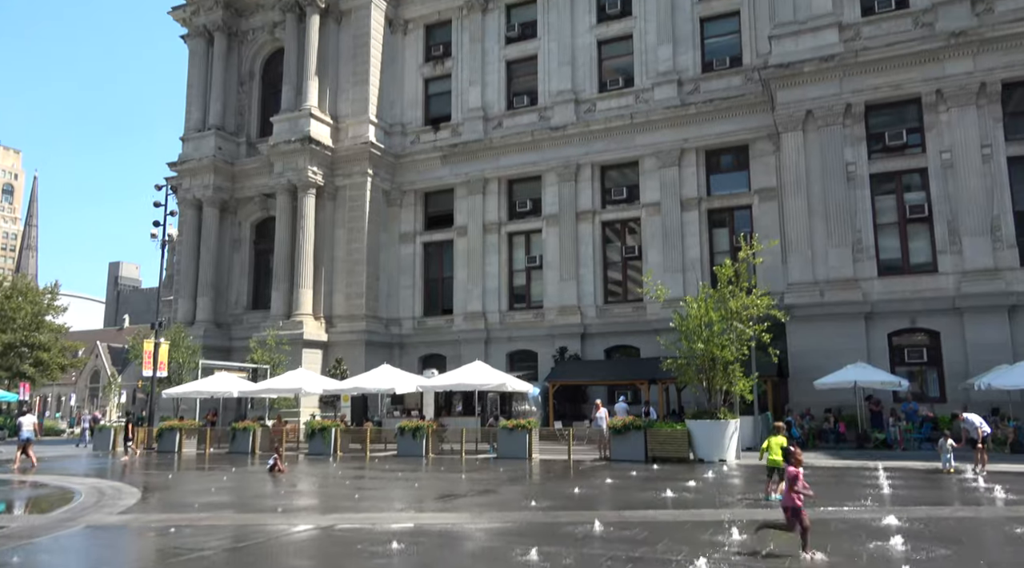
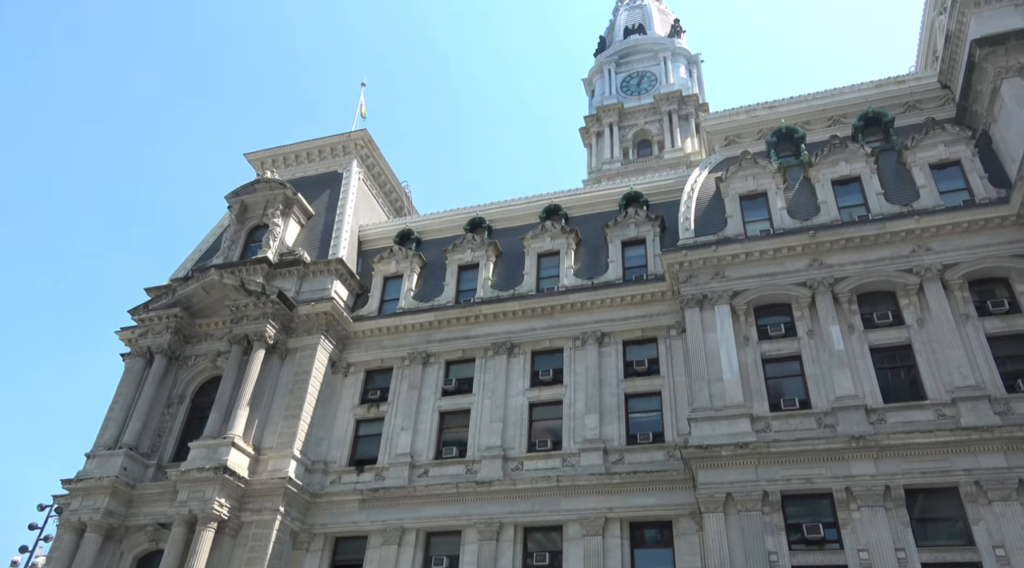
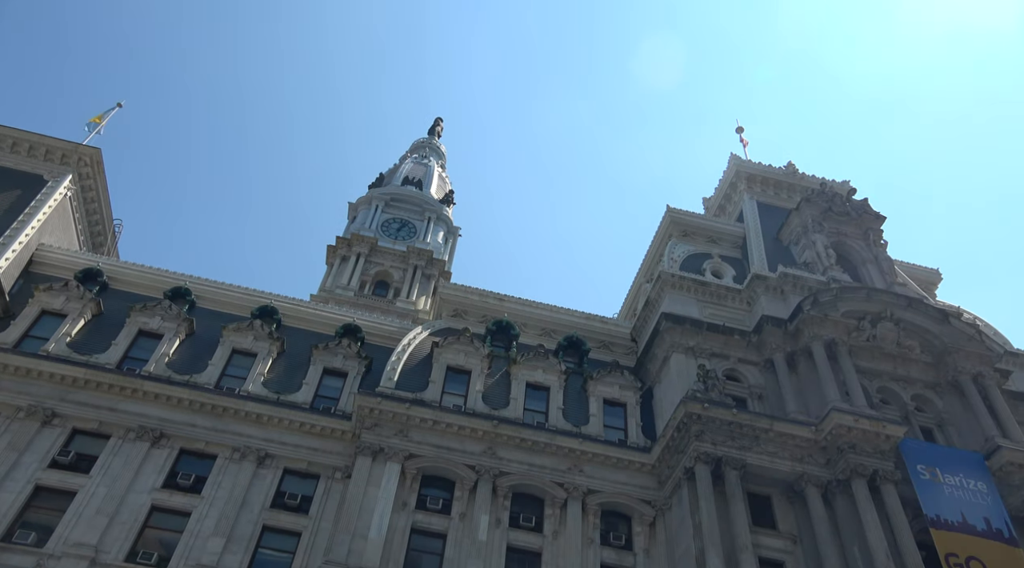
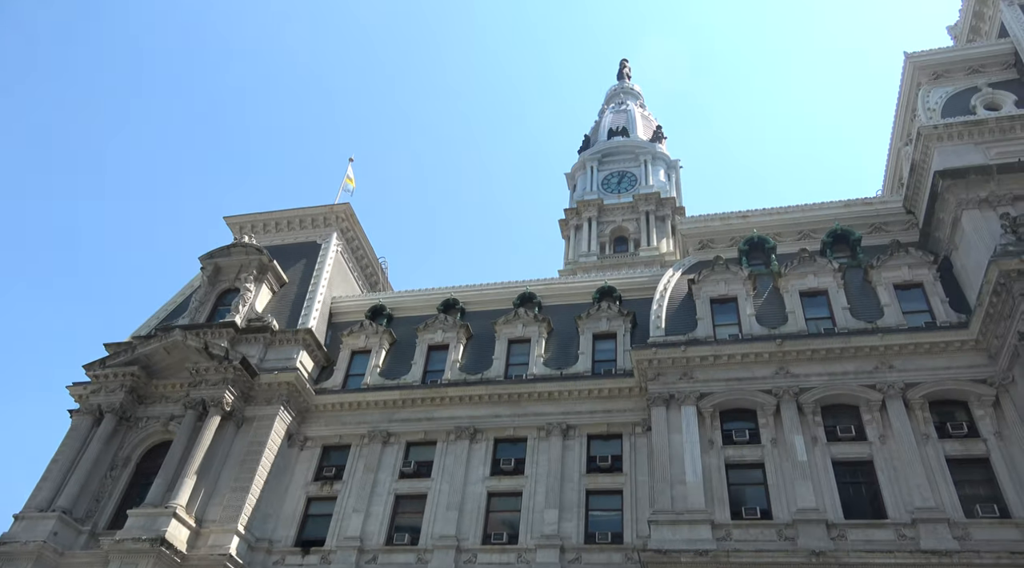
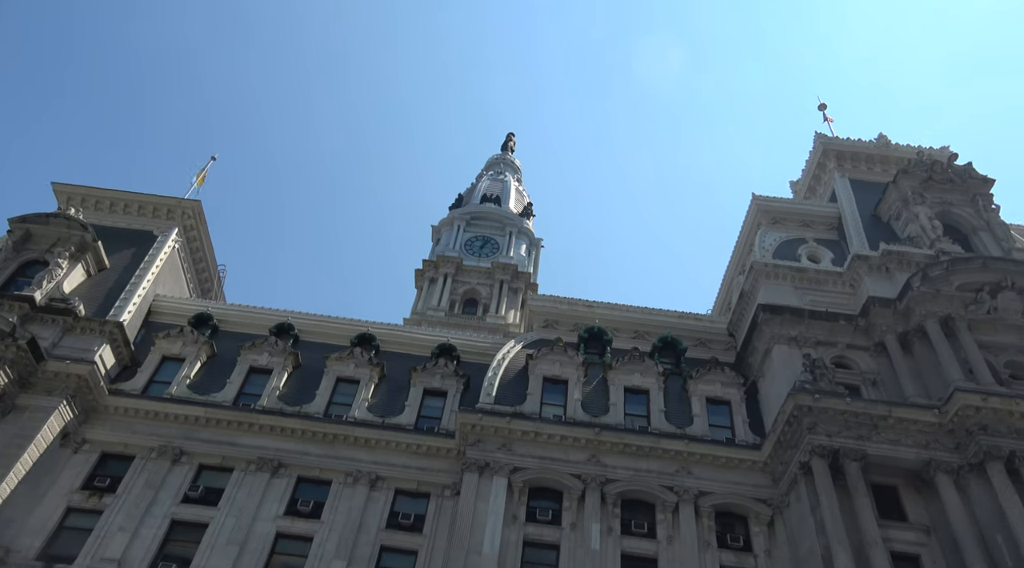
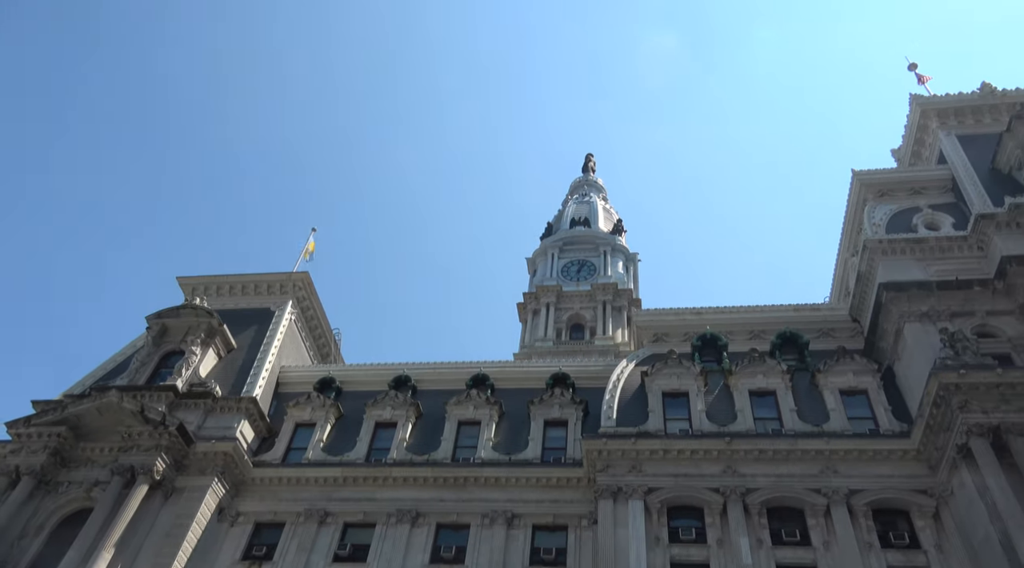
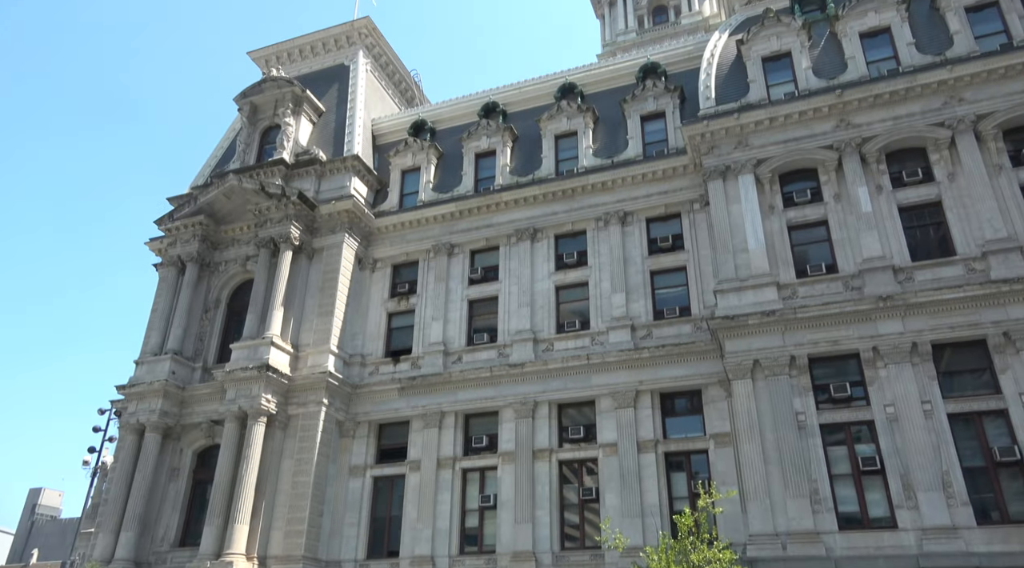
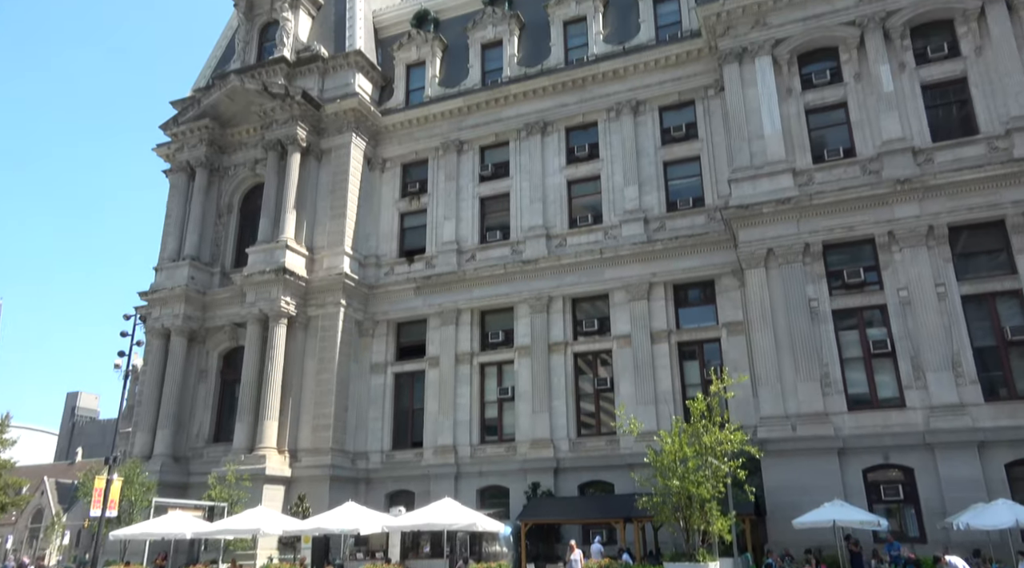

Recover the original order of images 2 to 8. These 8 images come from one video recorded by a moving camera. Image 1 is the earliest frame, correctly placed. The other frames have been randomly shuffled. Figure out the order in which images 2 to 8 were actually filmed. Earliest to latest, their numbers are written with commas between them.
8, 7, 2, 4, 6, 5, 3
